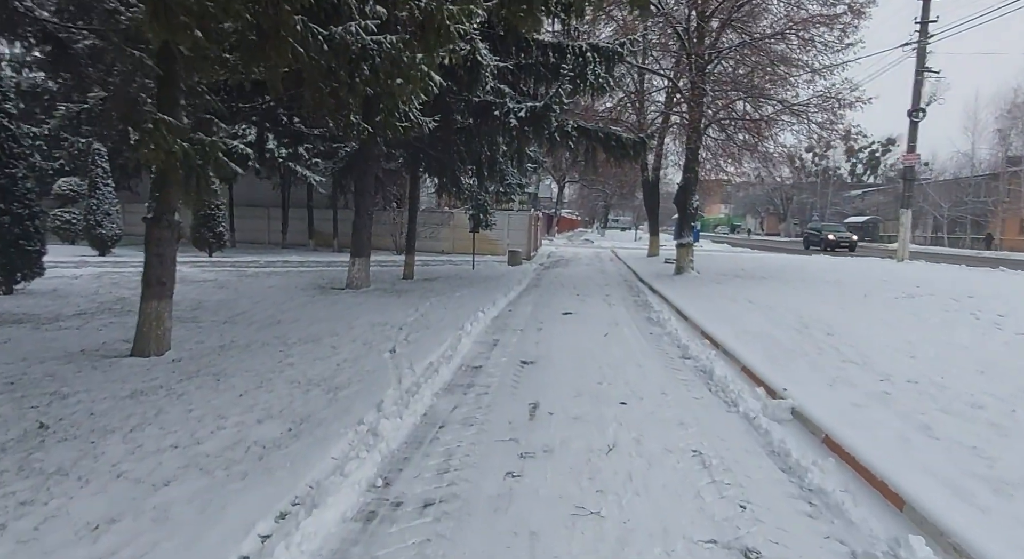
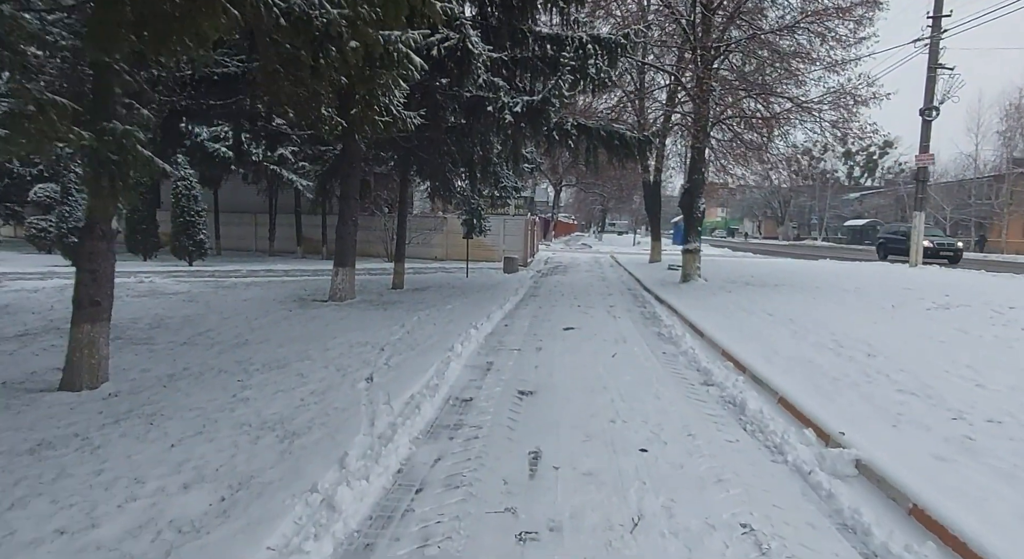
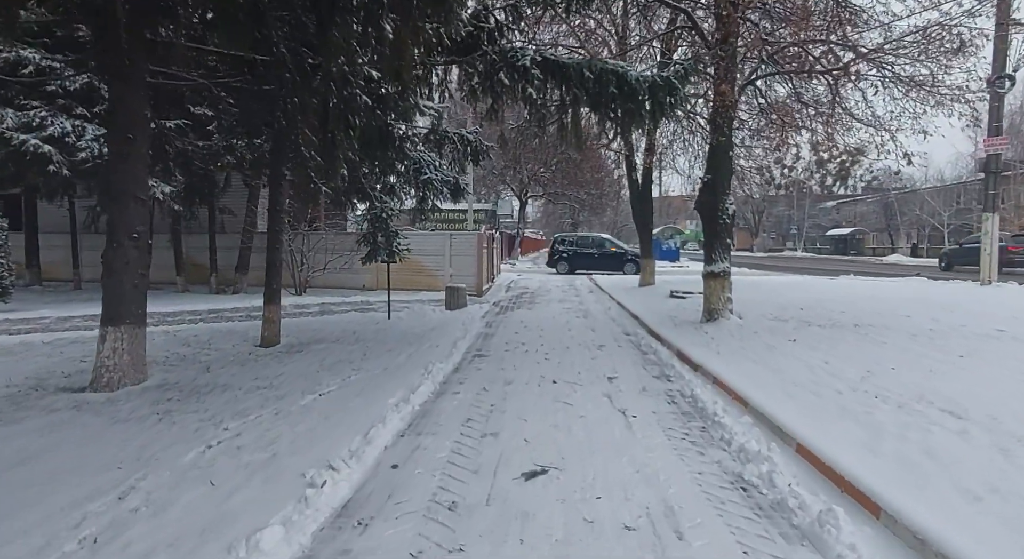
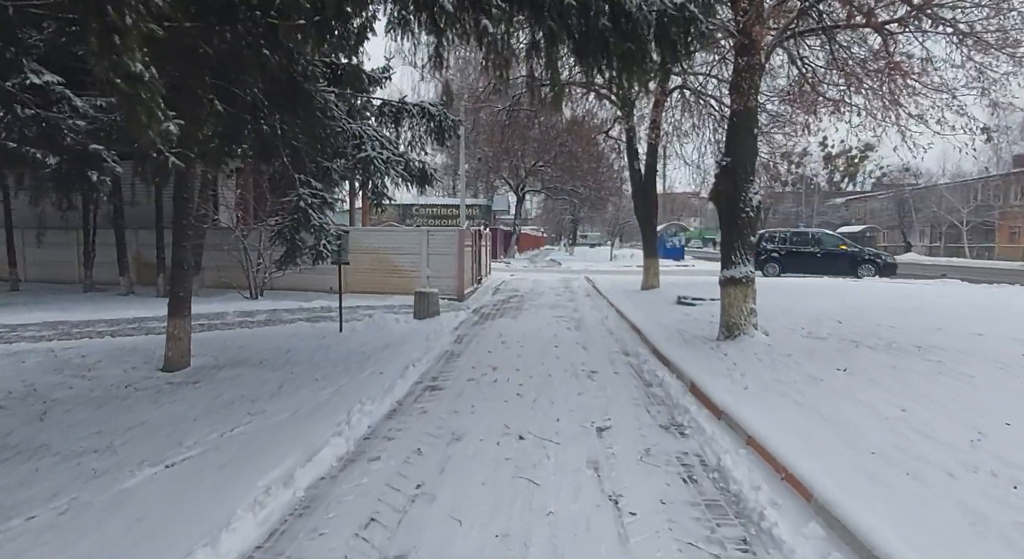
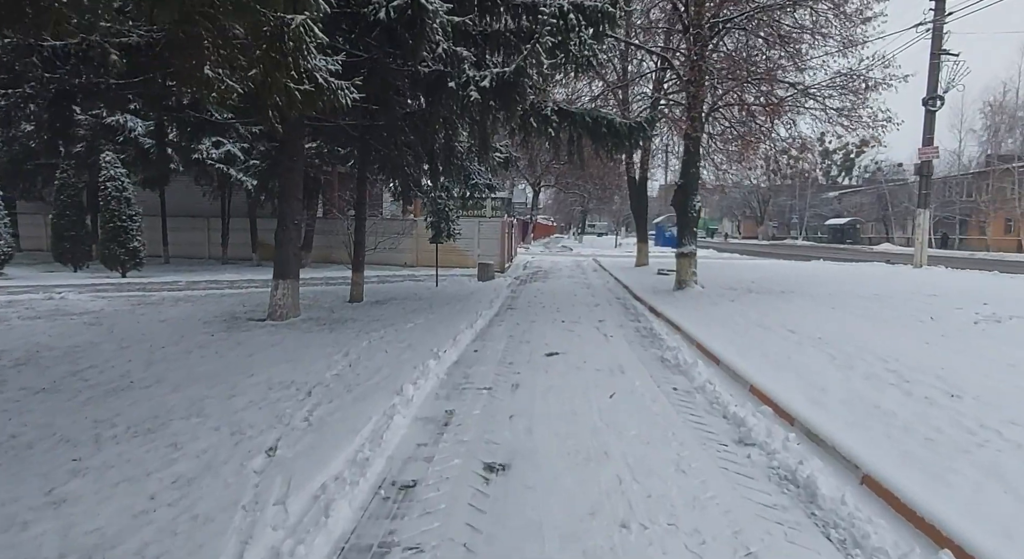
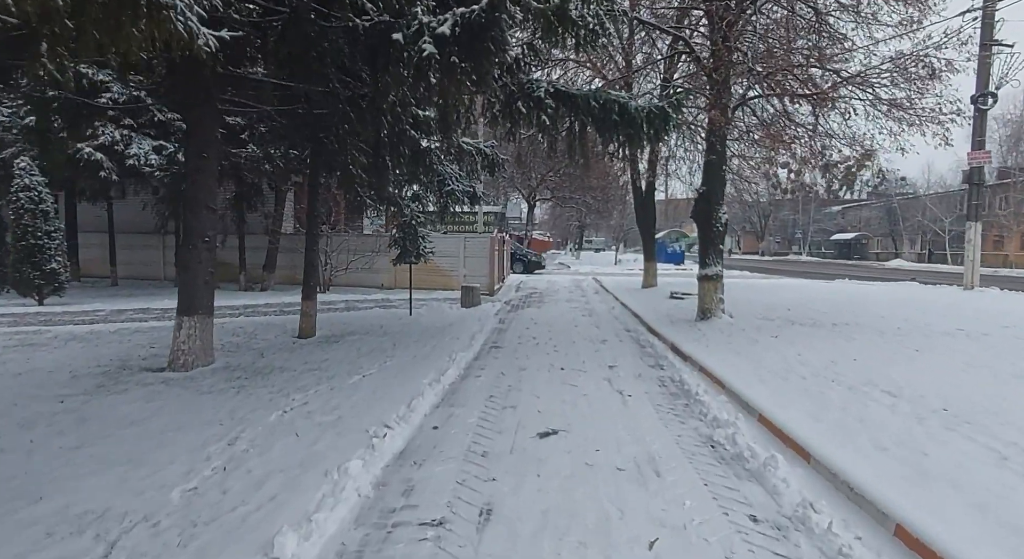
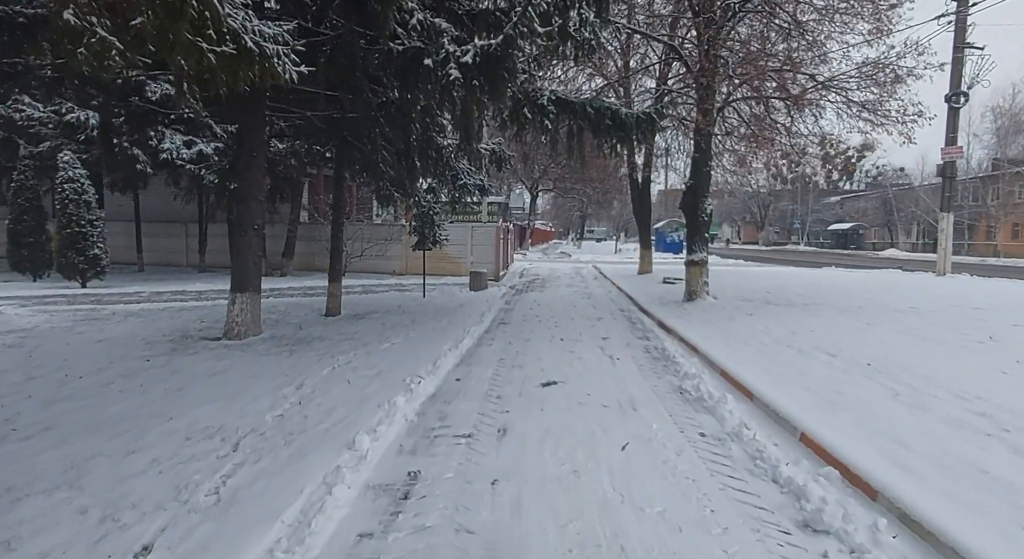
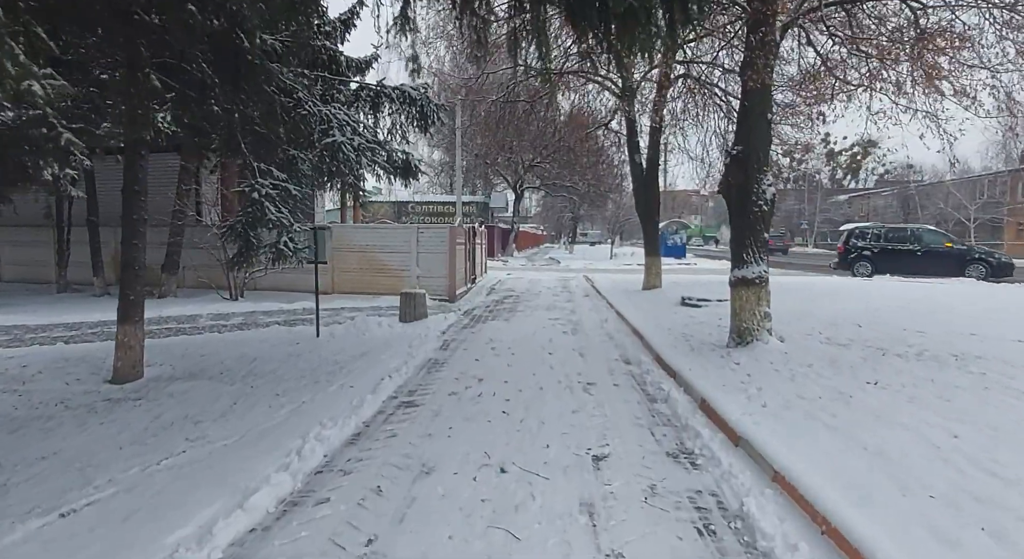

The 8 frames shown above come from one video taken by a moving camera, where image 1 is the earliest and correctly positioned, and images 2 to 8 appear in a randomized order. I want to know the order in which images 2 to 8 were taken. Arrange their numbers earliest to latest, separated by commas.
2, 5, 7, 6, 3, 4, 8
